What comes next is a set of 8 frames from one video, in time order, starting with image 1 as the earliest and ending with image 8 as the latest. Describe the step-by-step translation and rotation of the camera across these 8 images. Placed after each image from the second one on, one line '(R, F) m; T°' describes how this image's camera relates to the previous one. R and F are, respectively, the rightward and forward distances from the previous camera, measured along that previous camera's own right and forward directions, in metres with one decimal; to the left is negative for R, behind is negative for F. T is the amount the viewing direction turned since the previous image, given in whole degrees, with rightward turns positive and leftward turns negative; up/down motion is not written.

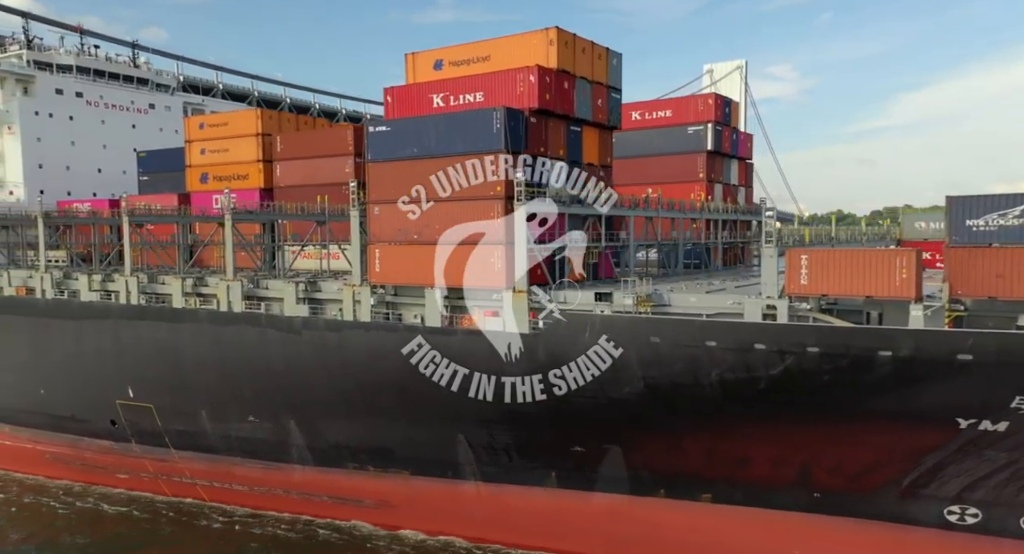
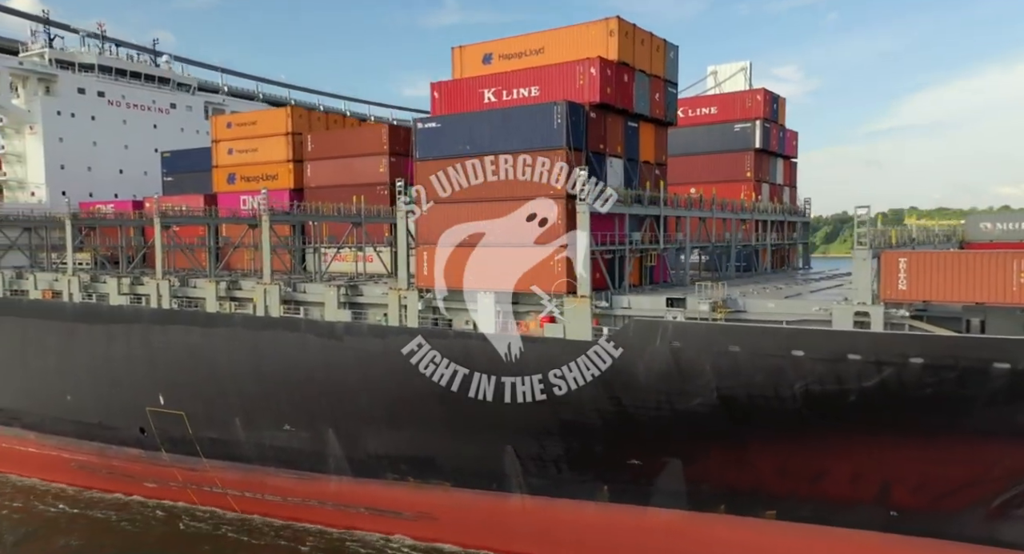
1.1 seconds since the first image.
(-0.8, +0.9) m; -1°
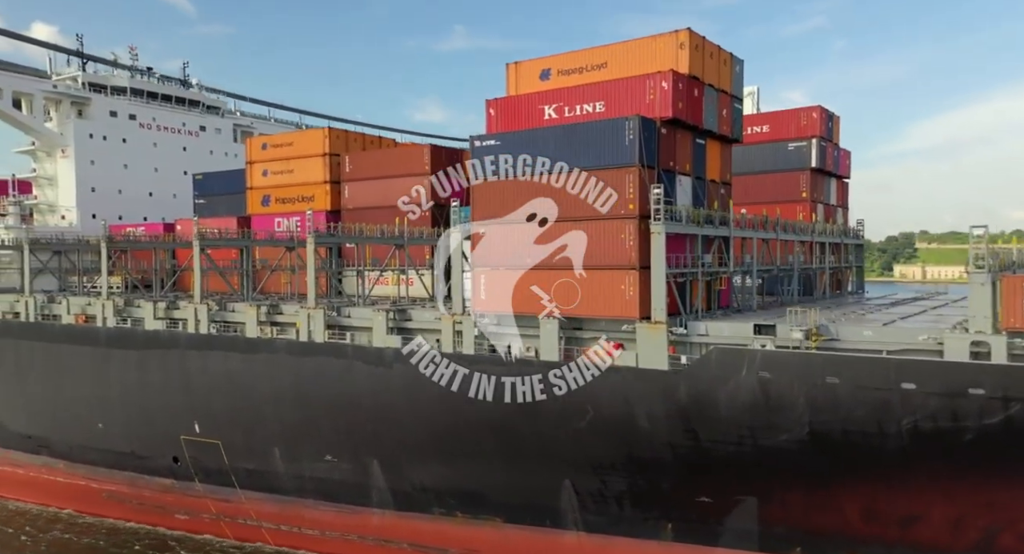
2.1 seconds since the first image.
(-0.8, +1.0) m; -1°
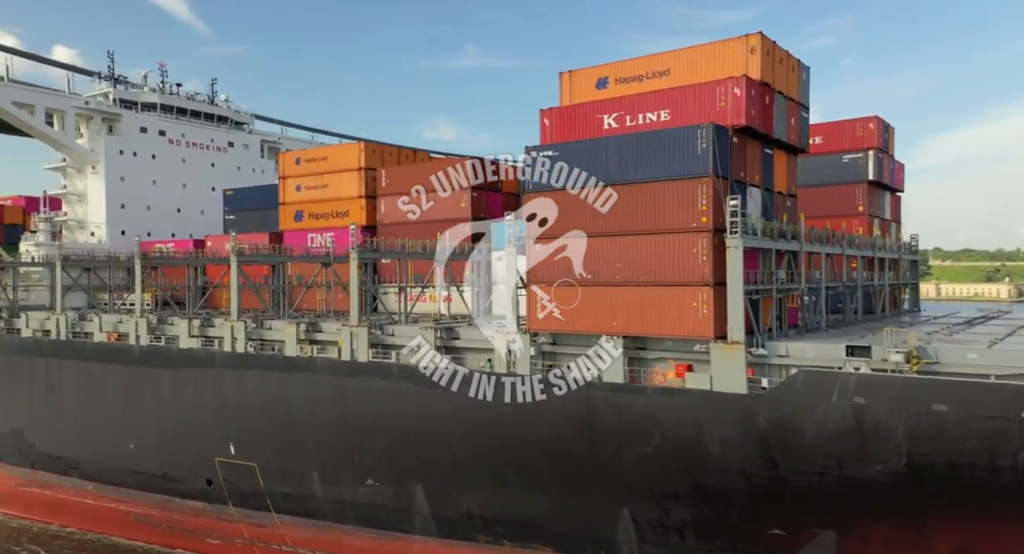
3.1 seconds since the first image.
(-0.7, +0.9) m; -1°
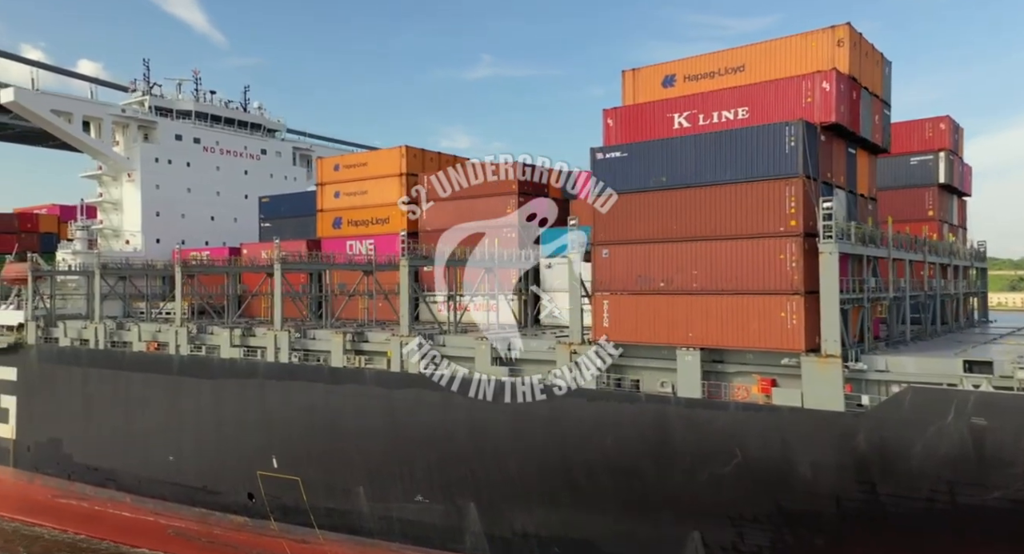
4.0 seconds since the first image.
(-0.7, +0.9) m; -2°
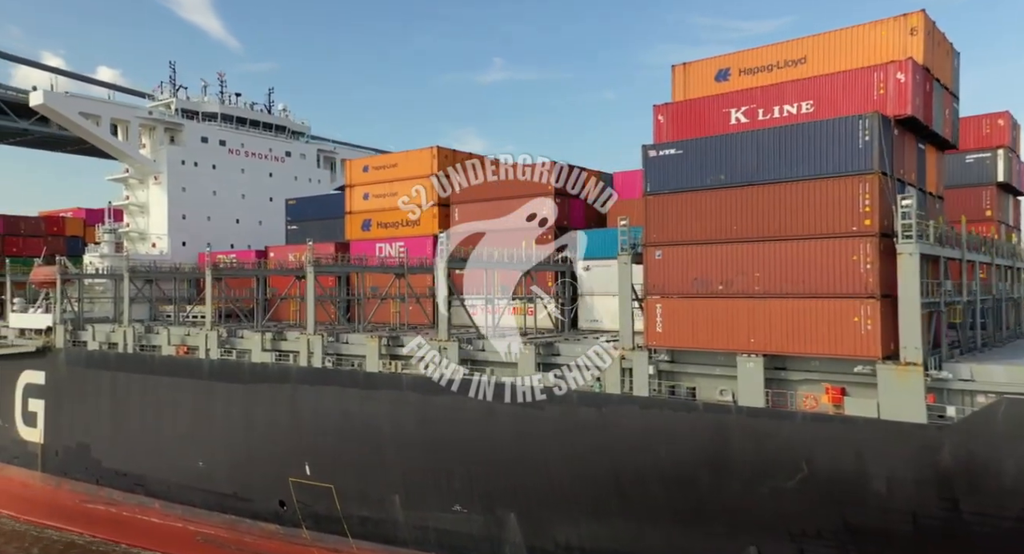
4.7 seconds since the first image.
(-0.5, +0.7) m; -1°
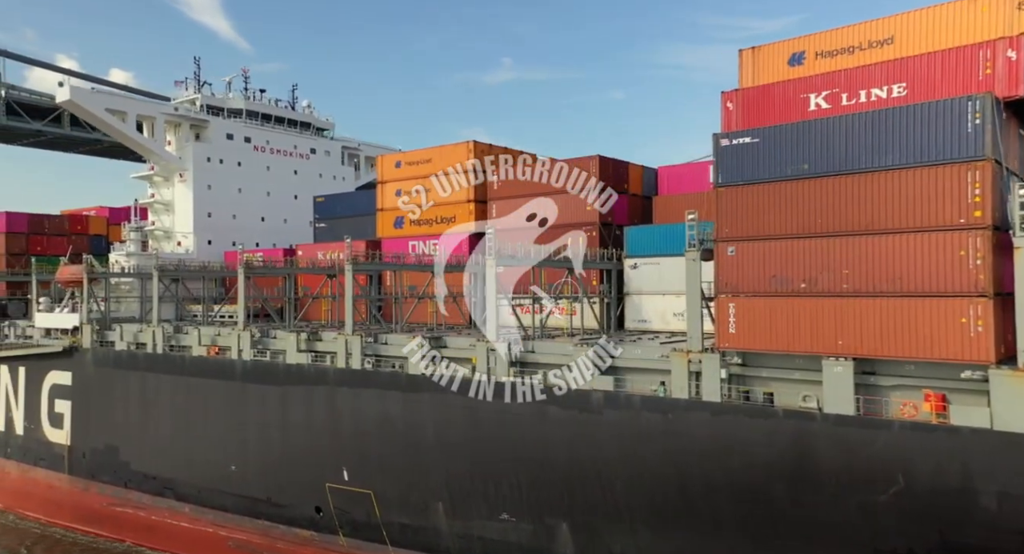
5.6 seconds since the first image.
(-0.8, +1.0) m; -1°
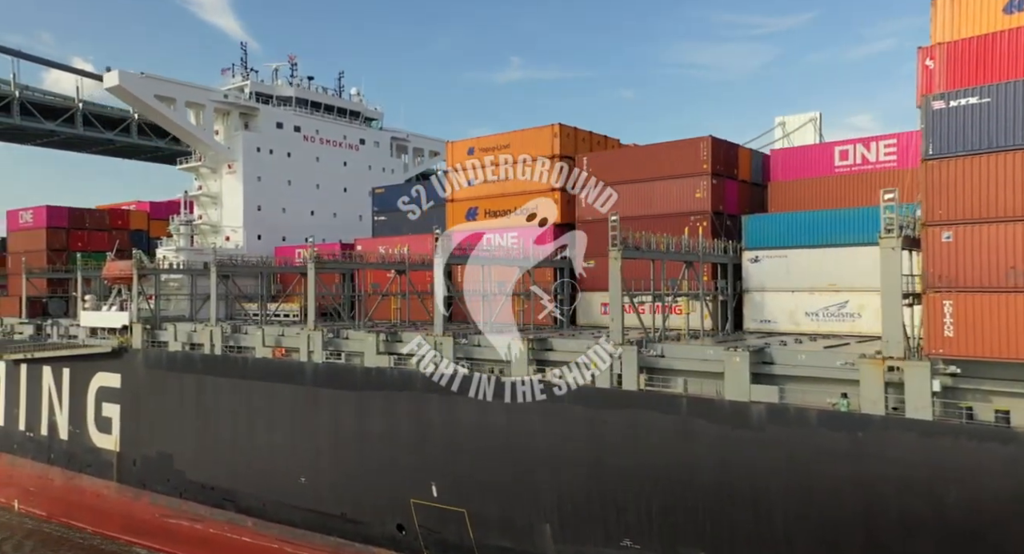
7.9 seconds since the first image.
(-1.9, +2.5) m; -2°
